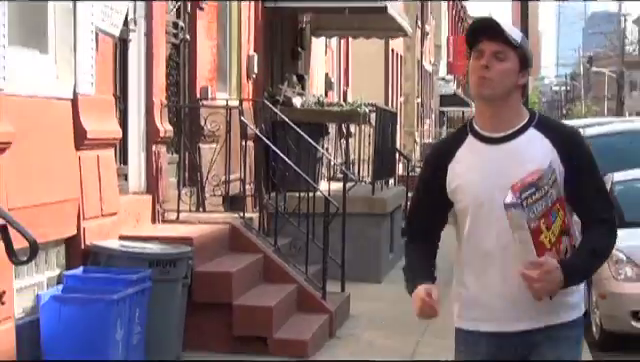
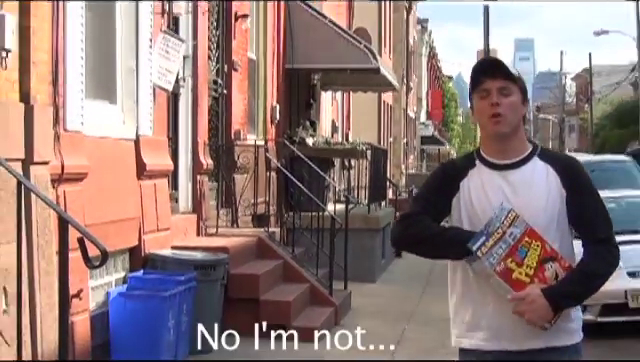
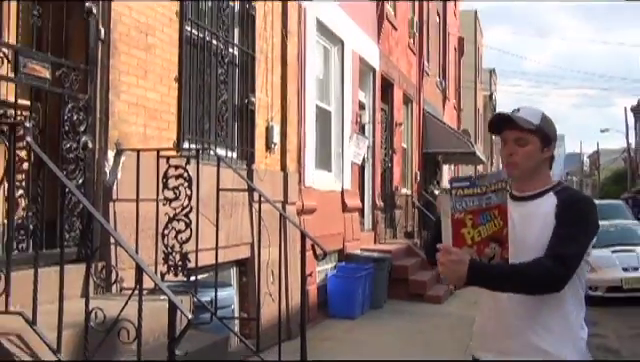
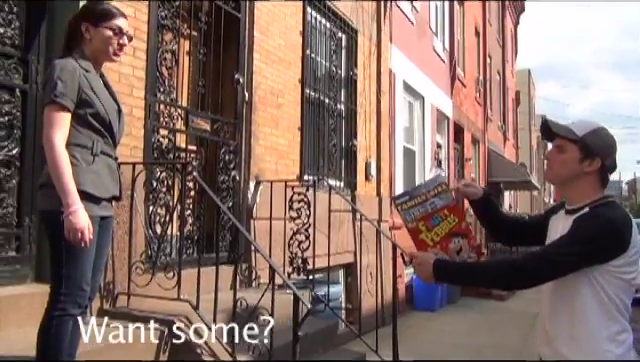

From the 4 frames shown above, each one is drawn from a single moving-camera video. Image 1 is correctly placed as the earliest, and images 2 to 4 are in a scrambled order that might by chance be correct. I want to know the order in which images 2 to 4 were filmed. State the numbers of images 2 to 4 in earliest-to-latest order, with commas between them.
2, 3, 4
